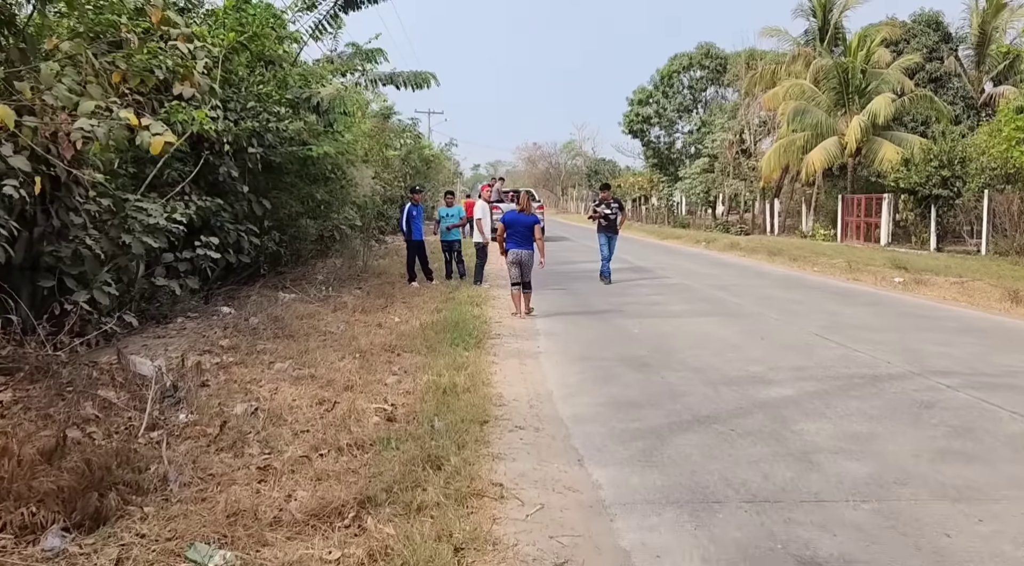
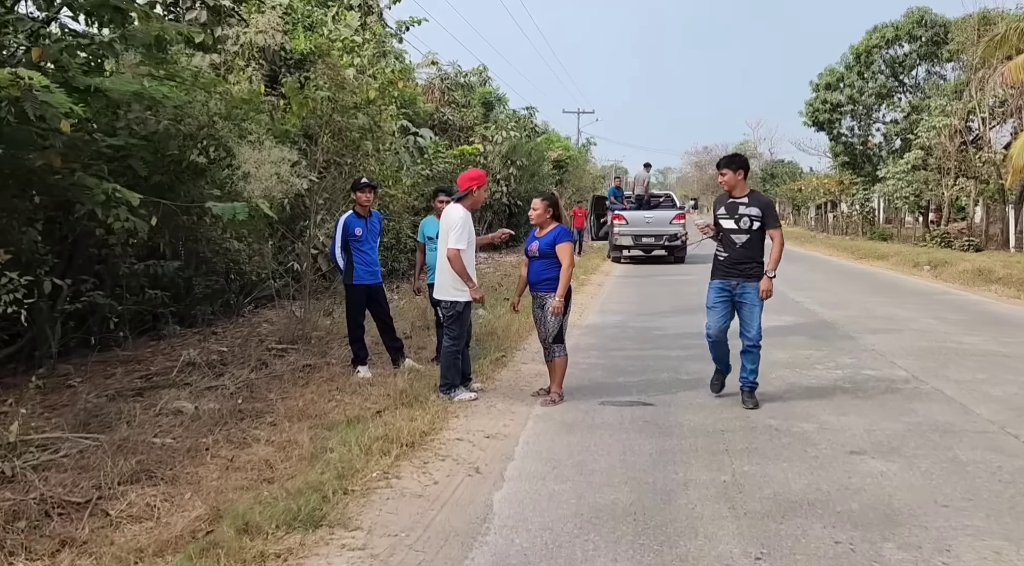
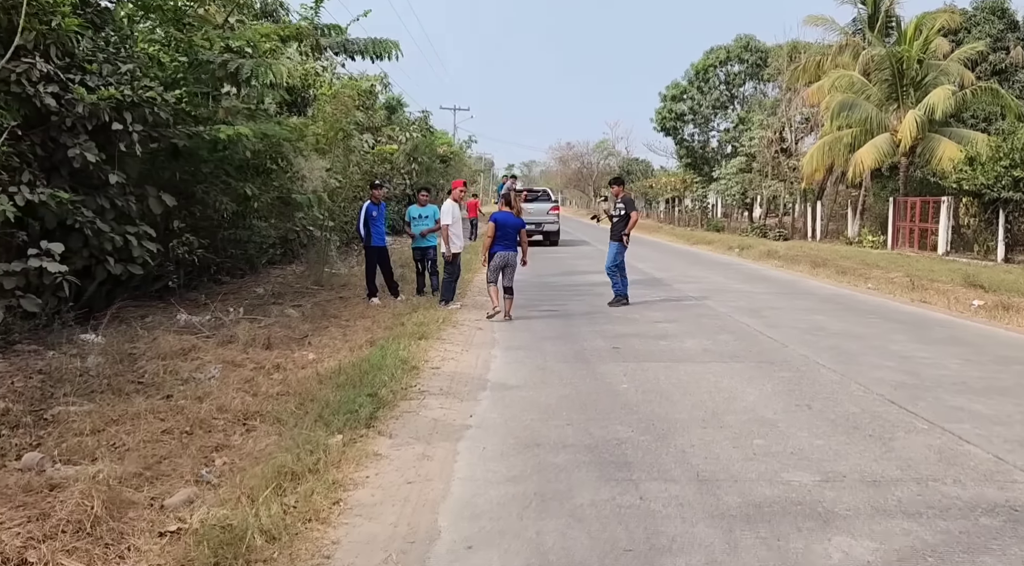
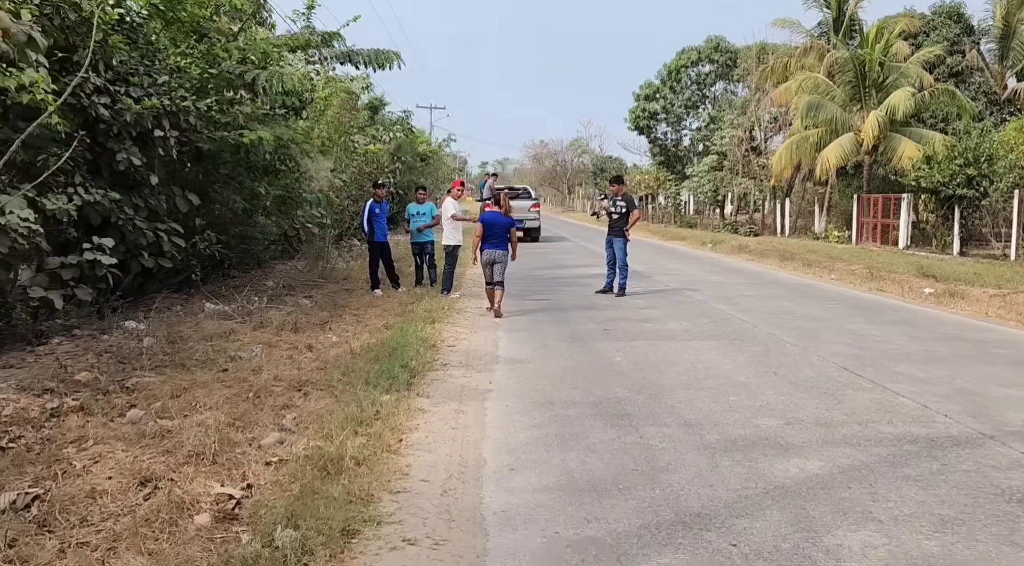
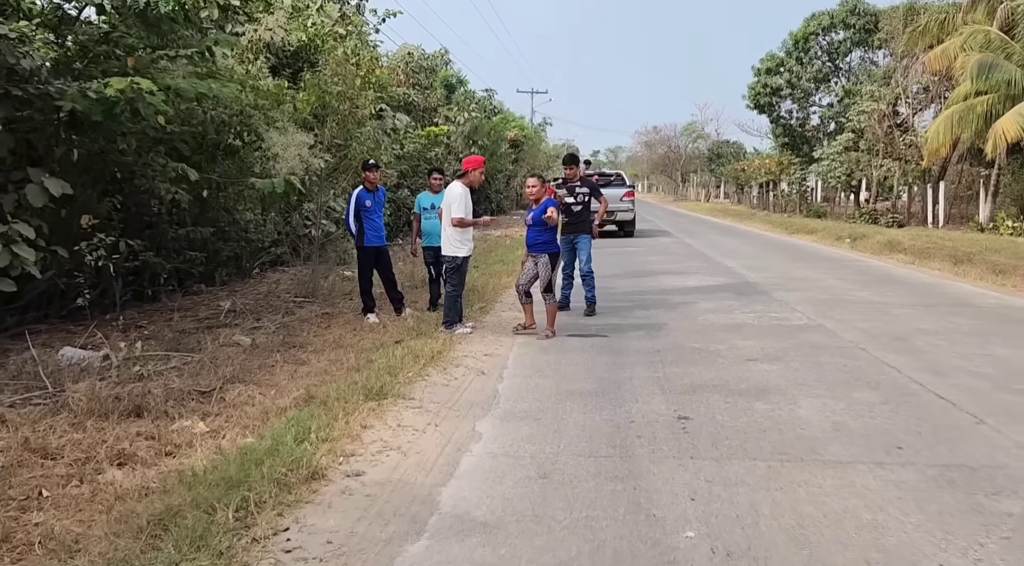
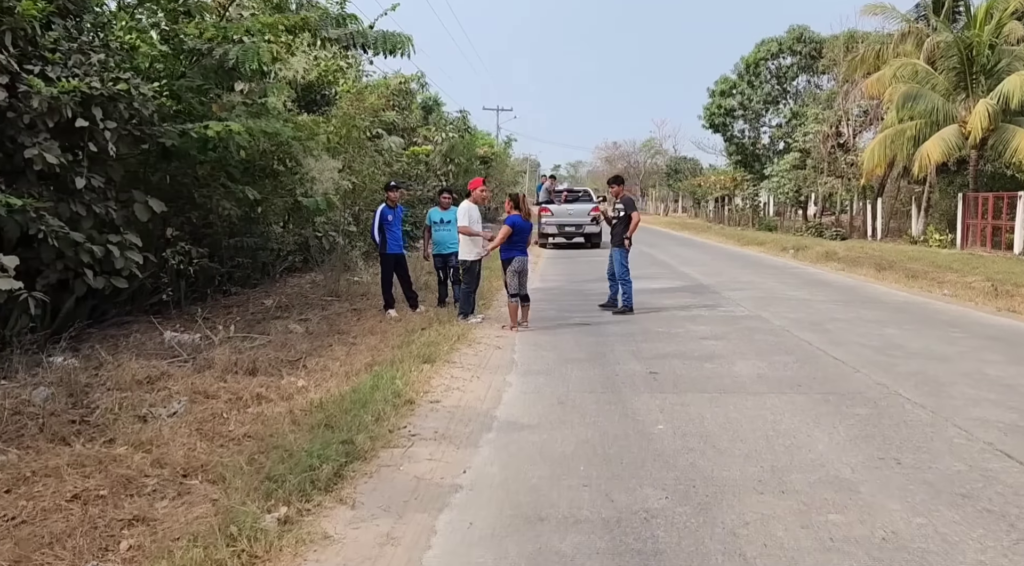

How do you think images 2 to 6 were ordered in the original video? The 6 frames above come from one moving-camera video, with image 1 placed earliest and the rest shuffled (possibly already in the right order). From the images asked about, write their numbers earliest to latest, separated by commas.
4, 3, 6, 5, 2
